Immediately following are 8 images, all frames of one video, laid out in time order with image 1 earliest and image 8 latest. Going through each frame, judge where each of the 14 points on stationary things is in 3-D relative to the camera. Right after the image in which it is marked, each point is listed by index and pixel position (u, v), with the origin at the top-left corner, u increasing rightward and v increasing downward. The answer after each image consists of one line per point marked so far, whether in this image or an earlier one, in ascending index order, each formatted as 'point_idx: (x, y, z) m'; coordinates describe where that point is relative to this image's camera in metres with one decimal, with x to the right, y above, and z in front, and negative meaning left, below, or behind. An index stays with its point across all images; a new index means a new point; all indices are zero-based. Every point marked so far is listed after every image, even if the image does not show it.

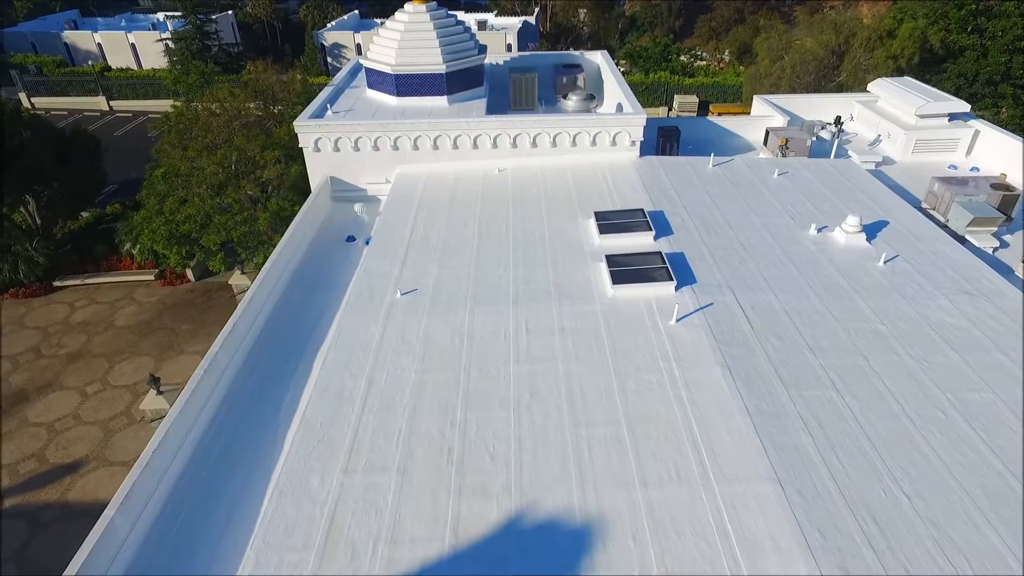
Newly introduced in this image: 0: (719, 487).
0: (+2.0, -1.9, +5.4) m
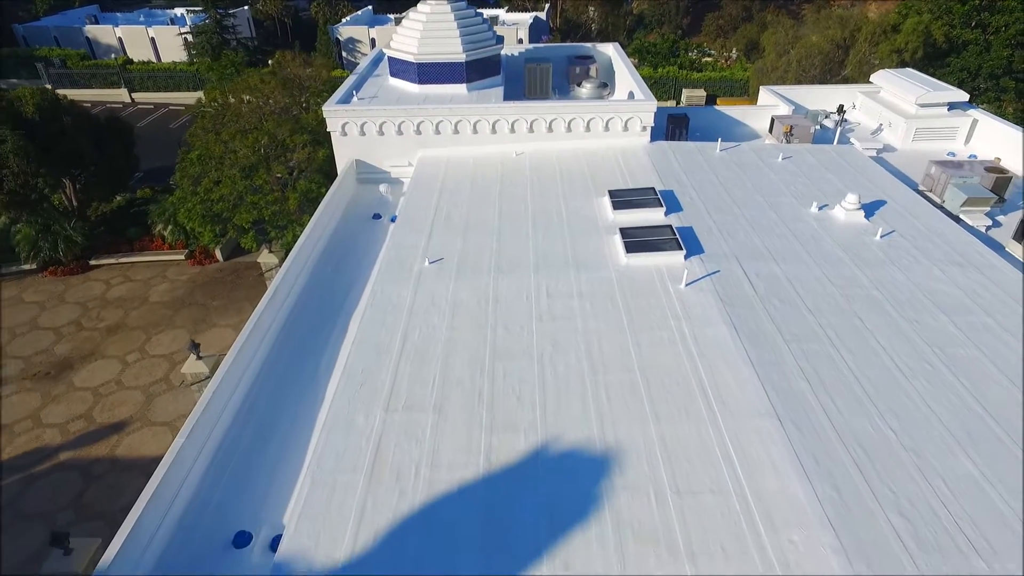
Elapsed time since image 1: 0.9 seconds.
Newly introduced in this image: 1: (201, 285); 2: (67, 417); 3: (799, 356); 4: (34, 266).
0: (+2.3, -1.4, +6.1) m
1: (-7.7, +0.1, +14.2) m
2: (-8.3, -2.4, +10.7) m
3: (+3.5, -0.8, +6.9) m
4: (-12.1, +0.6, +14.4) m
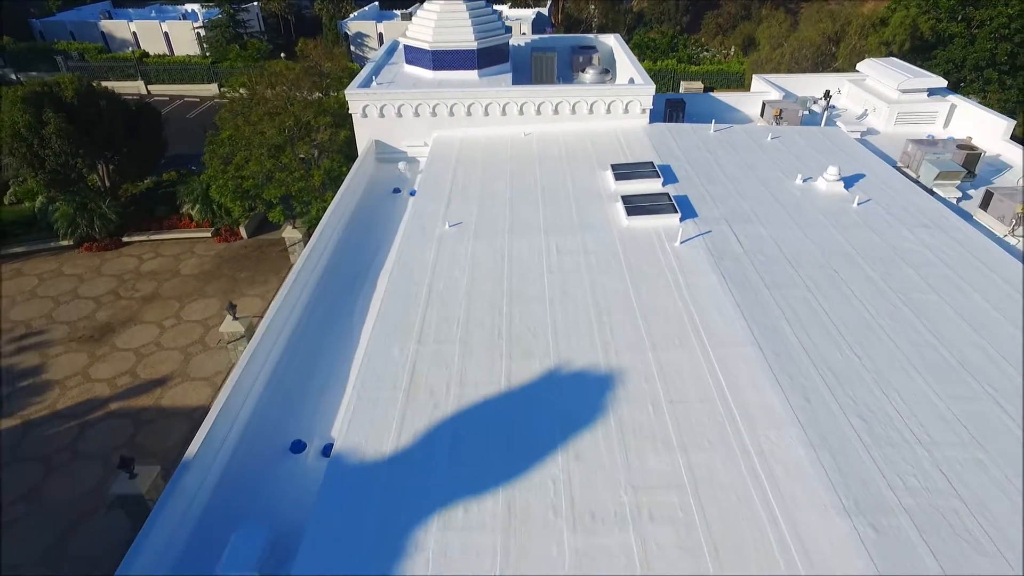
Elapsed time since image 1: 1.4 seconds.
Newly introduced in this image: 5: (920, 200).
0: (+2.5, -0.8, +7.0) m
1: (-7.5, +0.8, +15.1) m
2: (-8.1, -1.7, +11.6) m
3: (+3.7, -0.1, +7.8) m
4: (-11.8, +1.2, +15.3) m
5: (+7.4, +1.6, +10.4) m
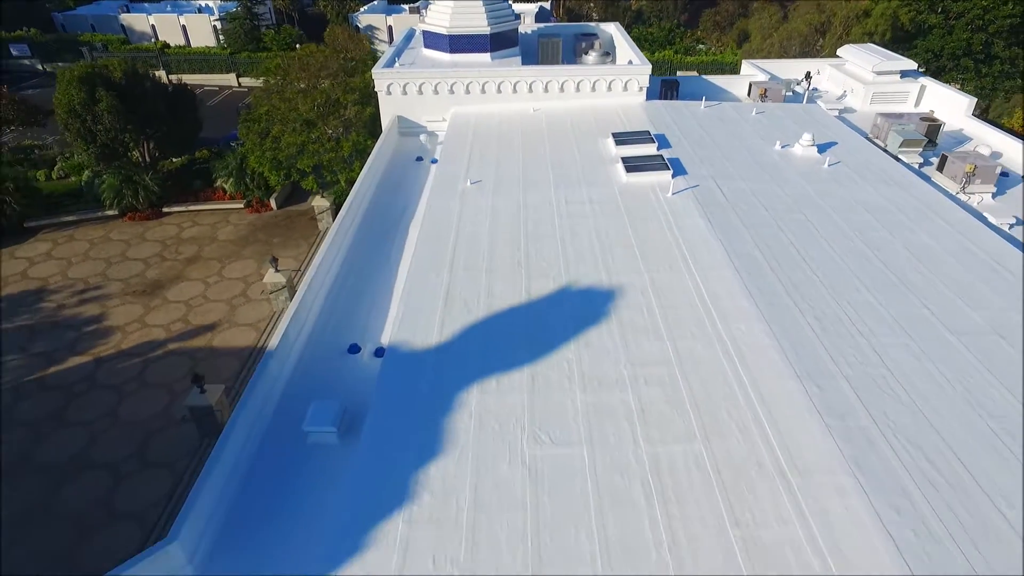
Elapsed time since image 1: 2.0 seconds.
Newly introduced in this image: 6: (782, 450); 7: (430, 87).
0: (+2.7, +0.2, +8.4) m
1: (-7.2, +1.8, +16.5) m
2: (-7.8, -0.7, +13.0) m
3: (+3.9, +0.8, +9.3) m
4: (-11.6, +2.2, +16.7) m
5: (+7.6, +2.6, +11.8) m
6: (+2.7, -1.6, +5.8) m
7: (-2.1, +5.1, +14.5) m
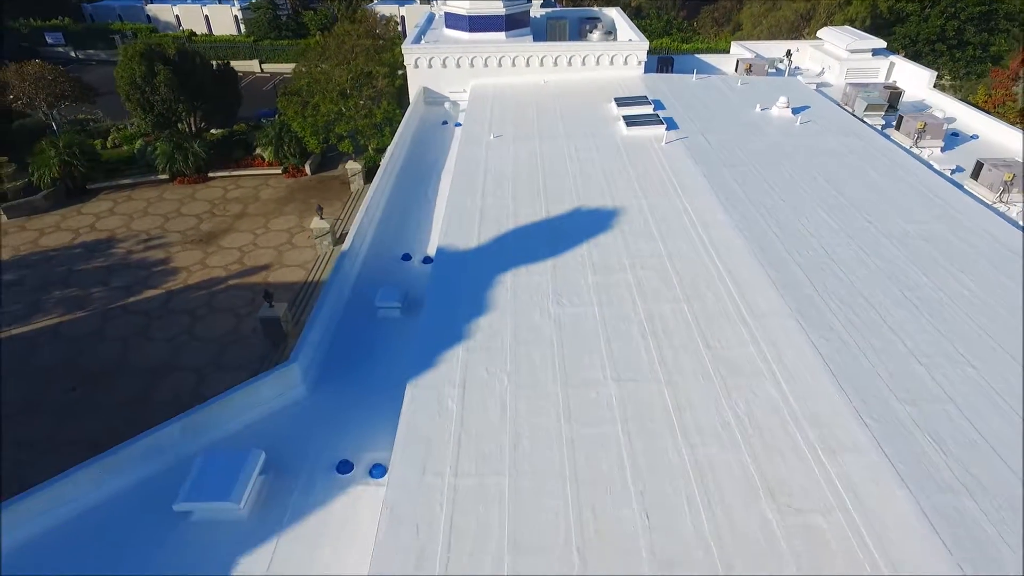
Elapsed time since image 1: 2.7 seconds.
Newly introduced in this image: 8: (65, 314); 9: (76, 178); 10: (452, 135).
0: (+3.1, +1.6, +10.3) m
1: (-6.8, +3.2, +18.4) m
2: (-7.4, +0.7, +14.9) m
3: (+4.3, +2.2, +11.1) m
4: (-11.2, +3.6, +18.5) m
5: (+8.0, +4.0, +13.7) m
6: (+3.1, -0.2, +7.7) m
7: (-1.7, +6.5, +16.4) m
8: (-10.2, -0.6, +13.1) m
9: (-13.4, +3.4, +17.6) m
10: (-1.6, +4.0, +15.0) m
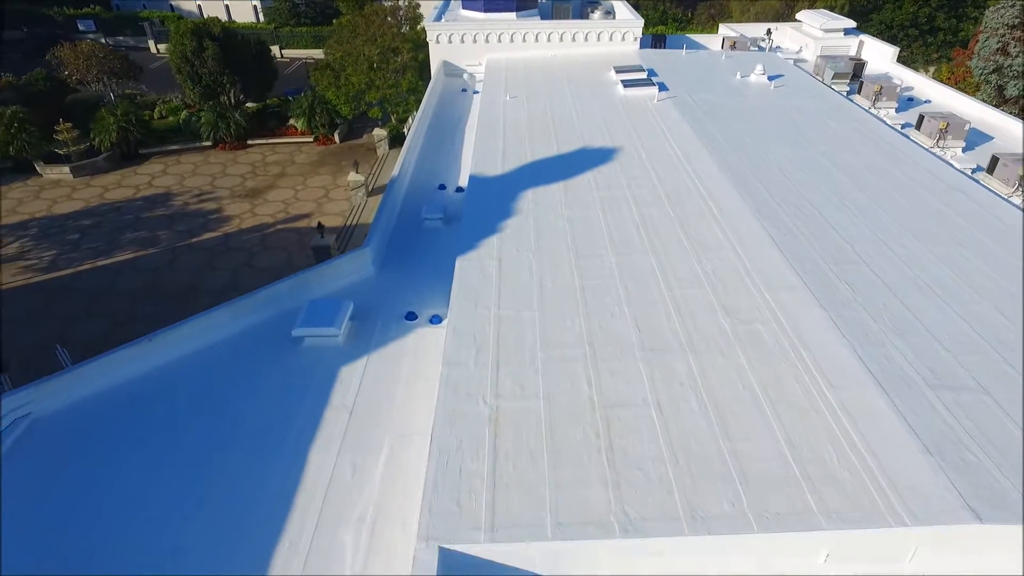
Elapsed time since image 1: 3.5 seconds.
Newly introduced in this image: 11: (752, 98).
0: (+3.5, +3.2, +12.4) m
1: (-6.5, +4.8, +20.4) m
2: (-7.1, +2.2, +16.9) m
3: (+4.7, +3.8, +13.2) m
4: (-10.9, +5.2, +20.6) m
5: (+8.4, +5.5, +15.8) m
6: (+3.5, +1.3, +9.8) m
7: (-1.4, +8.1, +18.4) m
8: (-9.9, +1.0, +15.1) m
9: (-13.1, +5.0, +19.6) m
10: (-1.2, +5.6, +17.1) m
11: (+6.3, +5.0, +15.0) m
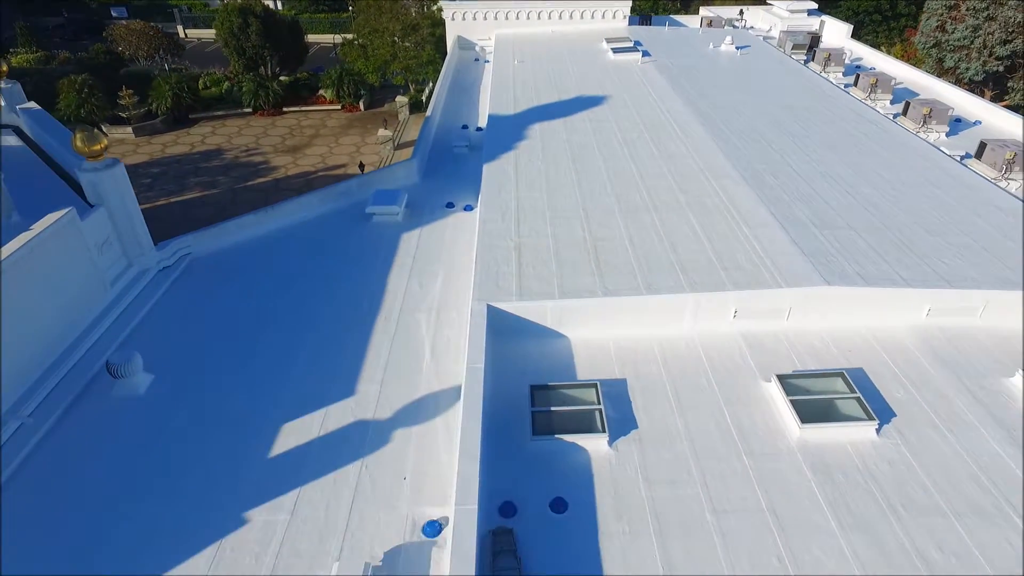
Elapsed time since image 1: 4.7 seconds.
0: (+3.7, +5.2, +15.2) m
1: (-6.3, +6.8, +23.2) m
2: (-6.9, +4.3, +19.7) m
3: (+4.9, +5.8, +16.1) m
4: (-10.7, +7.3, +23.3) m
5: (+8.6, +7.6, +18.6) m
6: (+3.8, +3.4, +12.6) m
7: (-1.2, +10.1, +21.2) m
8: (-9.6, +3.0, +17.9) m
9: (-12.9, +7.0, +22.3) m
10: (-1.0, +7.6, +19.9) m
11: (+6.5, +7.0, +17.8) m
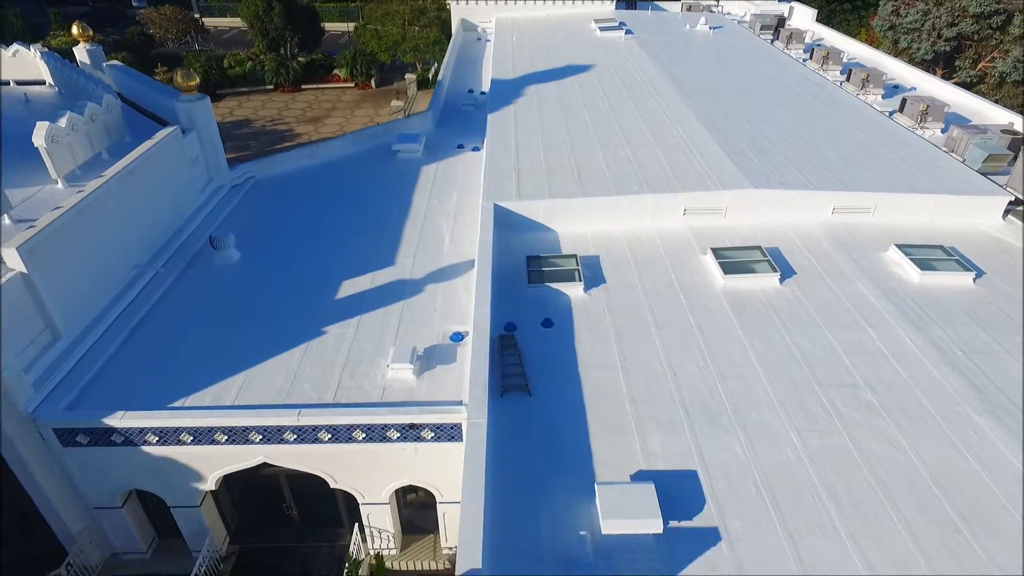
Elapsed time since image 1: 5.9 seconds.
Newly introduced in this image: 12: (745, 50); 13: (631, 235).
0: (+3.7, +6.9, +17.6) m
1: (-6.4, +8.5, +25.5) m
2: (-6.9, +6.0, +22.0) m
3: (+4.9, +7.5, +18.4) m
4: (-10.8, +9.0, +25.6) m
5: (+8.5, +9.3, +21.0) m
6: (+3.8, +5.1, +15.0) m
7: (-1.2, +11.9, +23.6) m
8: (-9.7, +4.7, +20.2) m
9: (-12.9, +8.7, +24.6) m
10: (-1.1, +9.4, +22.2) m
11: (+6.5, +8.7, +20.2) m
12: (+7.8, +8.1, +19.3) m
13: (+2.1, +0.9, +10.2) m
